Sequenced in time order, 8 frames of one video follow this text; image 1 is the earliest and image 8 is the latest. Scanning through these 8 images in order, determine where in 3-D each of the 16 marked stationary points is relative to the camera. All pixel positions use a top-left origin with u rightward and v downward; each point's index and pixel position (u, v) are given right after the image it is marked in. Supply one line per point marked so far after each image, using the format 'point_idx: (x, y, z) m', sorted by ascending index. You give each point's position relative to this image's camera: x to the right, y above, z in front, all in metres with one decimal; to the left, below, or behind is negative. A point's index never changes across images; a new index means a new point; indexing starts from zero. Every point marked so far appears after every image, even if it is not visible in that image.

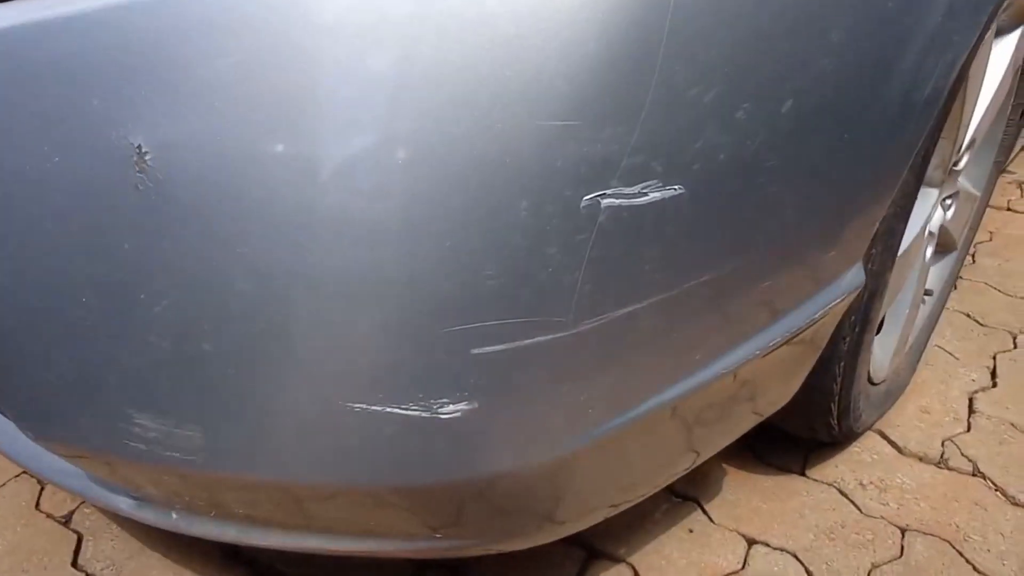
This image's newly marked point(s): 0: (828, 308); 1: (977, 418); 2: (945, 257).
0: (+0.3, 0.0, +0.7) m
1: (+0.7, -0.2, +1.3) m
2: (+0.7, 0.0, +1.3) m
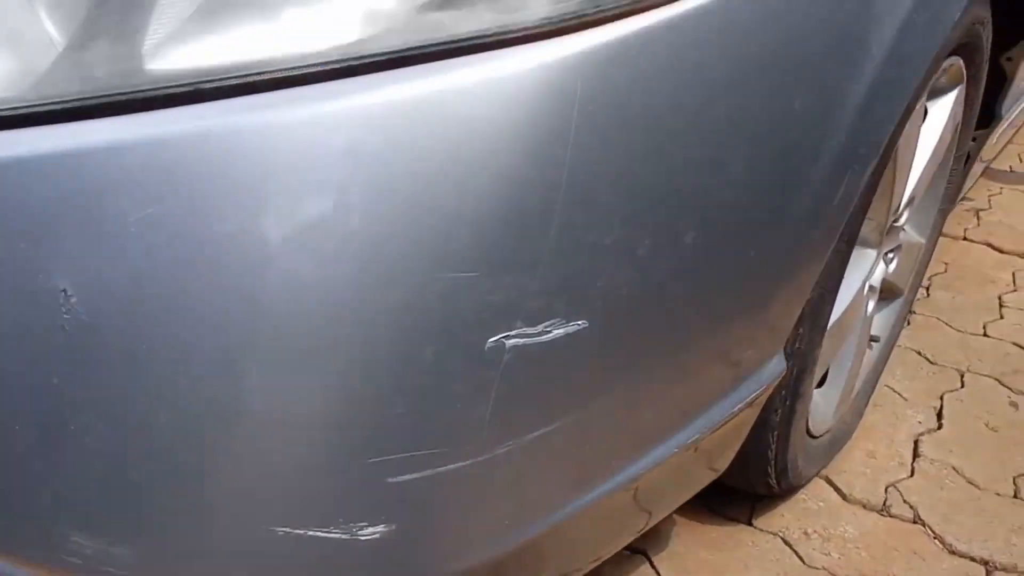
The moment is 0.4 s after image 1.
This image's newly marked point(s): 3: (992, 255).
0: (+0.2, -0.1, +0.8) m
1: (+0.7, -0.3, +1.3) m
2: (+0.6, 0.0, +1.4) m
3: (+1.1, +0.1, +1.9) m
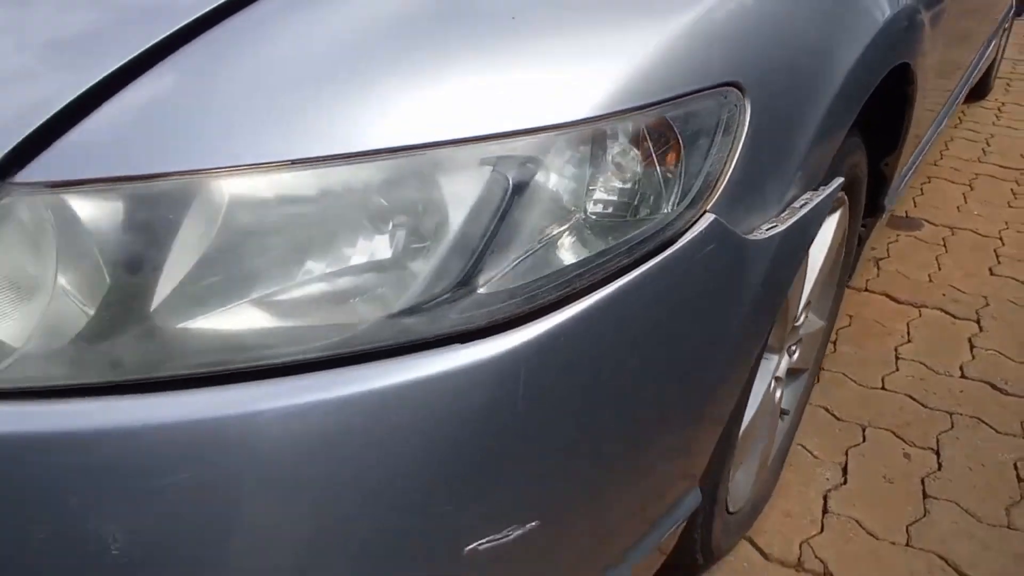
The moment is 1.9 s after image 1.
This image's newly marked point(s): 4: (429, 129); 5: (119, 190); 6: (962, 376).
0: (+0.2, -0.3, +0.9) m
1: (+0.6, -0.4, +1.5) m
2: (+0.6, -0.2, +1.5) m
3: (+1.0, -0.1, +2.2) m
4: (-0.1, +0.1, +0.7) m
5: (-0.3, +0.1, +0.7) m
6: (+1.1, -0.2, +1.9) m
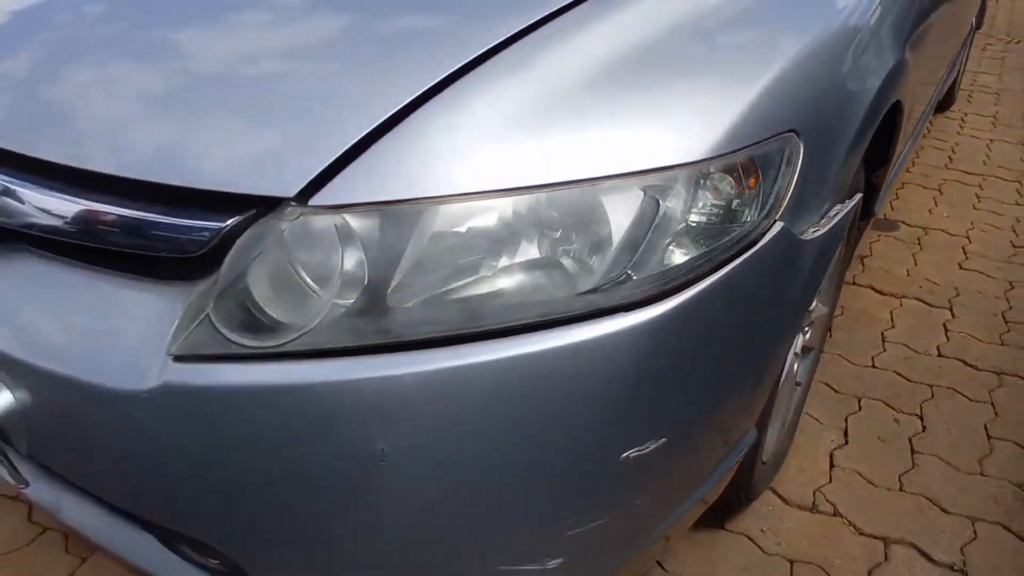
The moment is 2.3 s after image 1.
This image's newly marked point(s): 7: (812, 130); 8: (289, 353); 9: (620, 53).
0: (+0.3, -0.2, +1.2) m
1: (+0.7, -0.4, +1.8) m
2: (+0.7, -0.2, +1.9) m
3: (+1.1, 0.0, +2.5) m
4: (+0.1, +0.1, +1.0) m
5: (-0.2, +0.1, +0.9) m
6: (+1.2, -0.2, +2.3) m
7: (+0.4, +0.2, +1.2) m
8: (-0.3, -0.1, +0.9) m
9: (+0.2, +0.3, +1.1) m
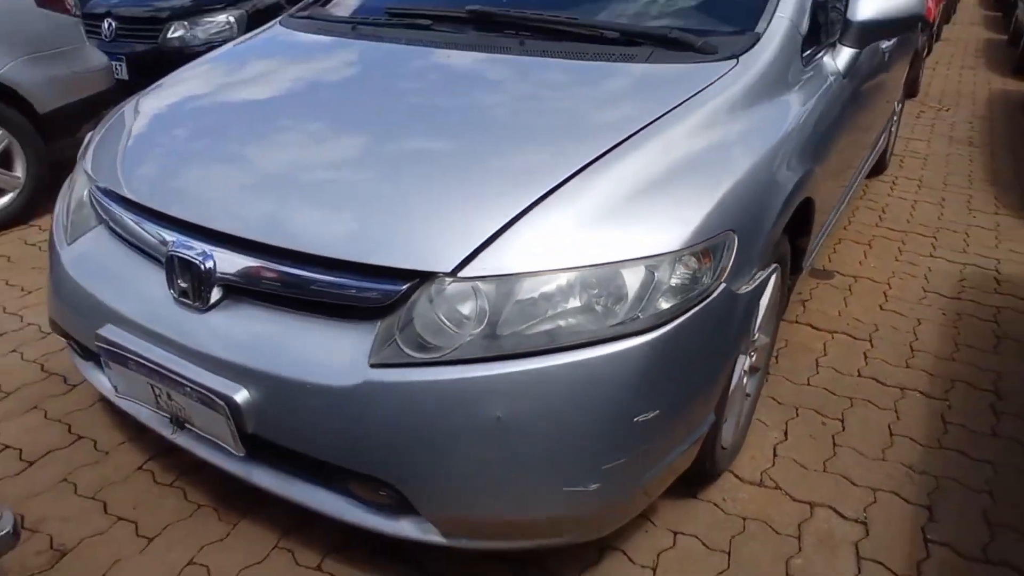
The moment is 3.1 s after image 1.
0: (+0.5, -0.3, +1.9) m
1: (+0.8, -0.5, +2.5) m
2: (+0.8, -0.3, +2.5) m
3: (+1.2, -0.2, +3.2) m
4: (+0.2, +0.1, +1.6) m
5: (0.0, 0.0, +1.6) m
6: (+1.3, -0.3, +3.0) m
7: (+0.5, +0.1, +1.9) m
8: (-0.1, -0.1, +1.6) m
9: (+0.3, +0.2, +1.8) m
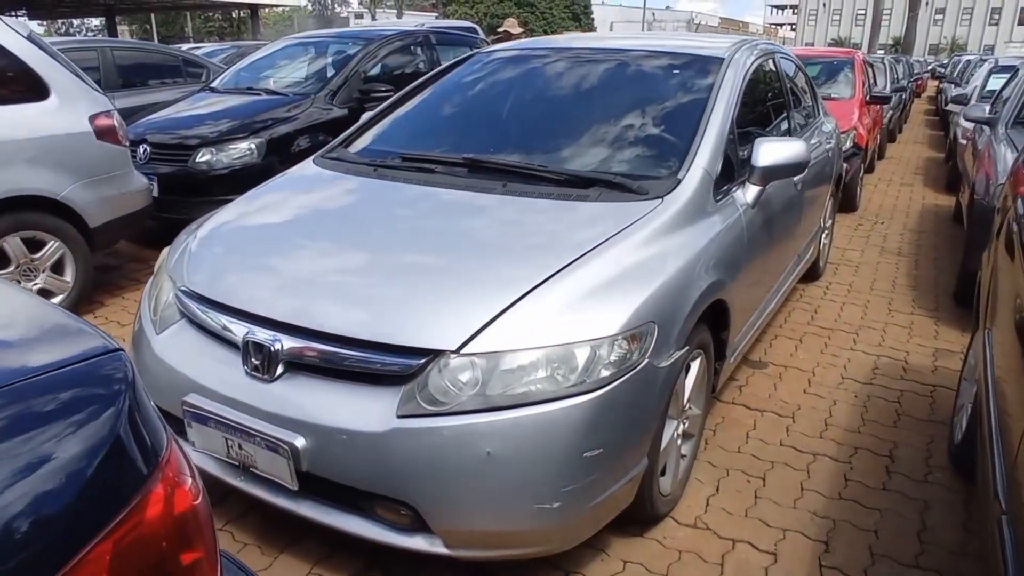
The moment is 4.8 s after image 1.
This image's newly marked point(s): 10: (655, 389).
0: (+0.4, -0.6, +2.5) m
1: (+0.8, -0.8, +3.1) m
2: (+0.7, -0.6, +3.2) m
3: (+1.1, -0.6, +3.9) m
4: (+0.2, -0.1, +2.3) m
5: (-0.1, -0.2, +2.3) m
6: (+1.2, -0.7, +3.6) m
7: (+0.5, -0.1, +2.6) m
8: (-0.2, -0.3, +2.3) m
9: (+0.2, 0.0, +2.5) m
10: (+0.4, -0.3, +2.5) m
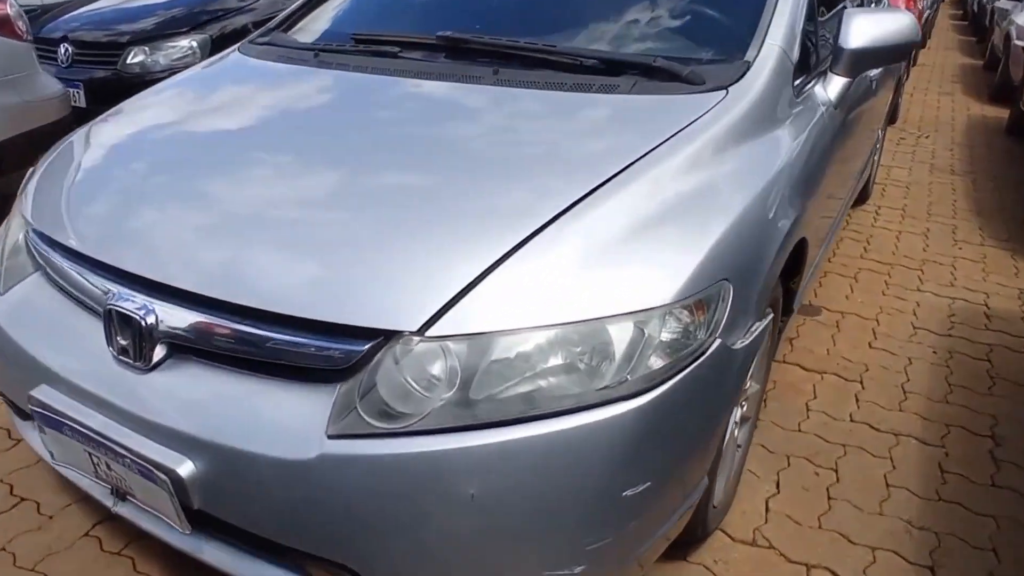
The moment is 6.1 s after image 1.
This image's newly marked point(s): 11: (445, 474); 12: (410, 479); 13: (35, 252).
0: (+0.4, -0.4, +1.7) m
1: (+0.8, -0.7, +2.4) m
2: (+0.7, -0.4, +2.4) m
3: (+1.1, -0.3, +3.1) m
4: (+0.2, 0.0, +1.5) m
5: (-0.1, -0.1, +1.4) m
6: (+1.2, -0.5, +2.8) m
7: (+0.5, 0.0, +1.7) m
8: (-0.2, -0.3, +1.4) m
9: (+0.2, +0.1, +1.6) m
10: (+0.4, -0.2, +1.7) m
11: (-0.1, -0.3, +1.4) m
12: (-0.2, -0.3, +1.4) m
13: (-1.2, +0.1, +2.0) m
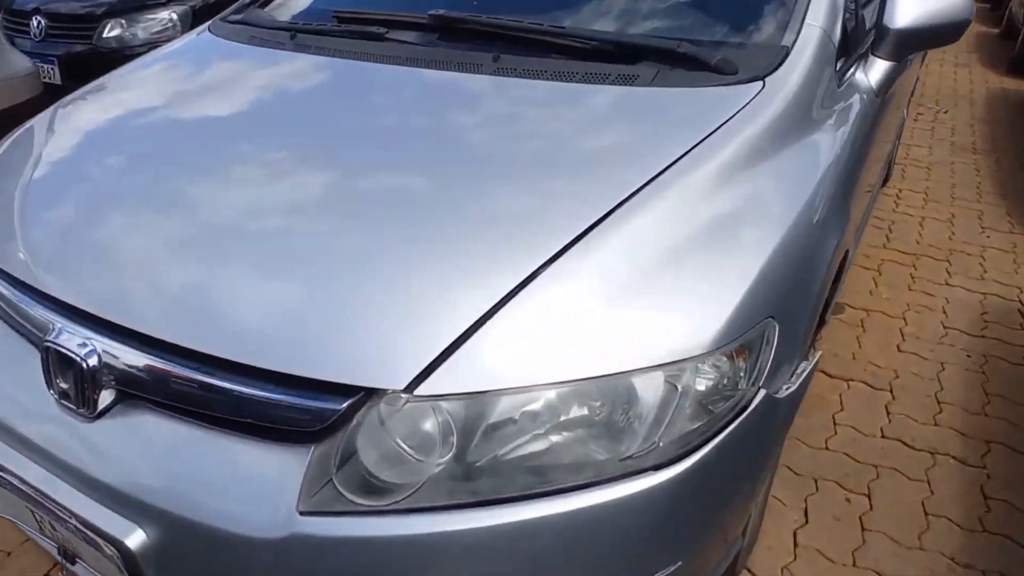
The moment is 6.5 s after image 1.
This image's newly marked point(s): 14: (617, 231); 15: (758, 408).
0: (+0.4, -0.5, +1.5) m
1: (+0.8, -0.7, +2.1) m
2: (+0.7, -0.4, +2.2) m
3: (+1.1, -0.3, +2.8) m
4: (+0.2, -0.1, +1.3) m
5: (-0.1, -0.2, +1.2) m
6: (+1.2, -0.5, +2.6) m
7: (+0.5, 0.0, +1.5) m
8: (-0.2, -0.3, +1.2) m
9: (+0.2, +0.1, +1.4) m
10: (+0.4, -0.3, +1.4) m
11: (-0.1, -0.4, +1.2) m
12: (-0.2, -0.4, +1.2) m
13: (-1.2, 0.0, +1.8) m
14: (+0.2, +0.1, +1.4) m
15: (+0.4, -0.2, +1.4) m
